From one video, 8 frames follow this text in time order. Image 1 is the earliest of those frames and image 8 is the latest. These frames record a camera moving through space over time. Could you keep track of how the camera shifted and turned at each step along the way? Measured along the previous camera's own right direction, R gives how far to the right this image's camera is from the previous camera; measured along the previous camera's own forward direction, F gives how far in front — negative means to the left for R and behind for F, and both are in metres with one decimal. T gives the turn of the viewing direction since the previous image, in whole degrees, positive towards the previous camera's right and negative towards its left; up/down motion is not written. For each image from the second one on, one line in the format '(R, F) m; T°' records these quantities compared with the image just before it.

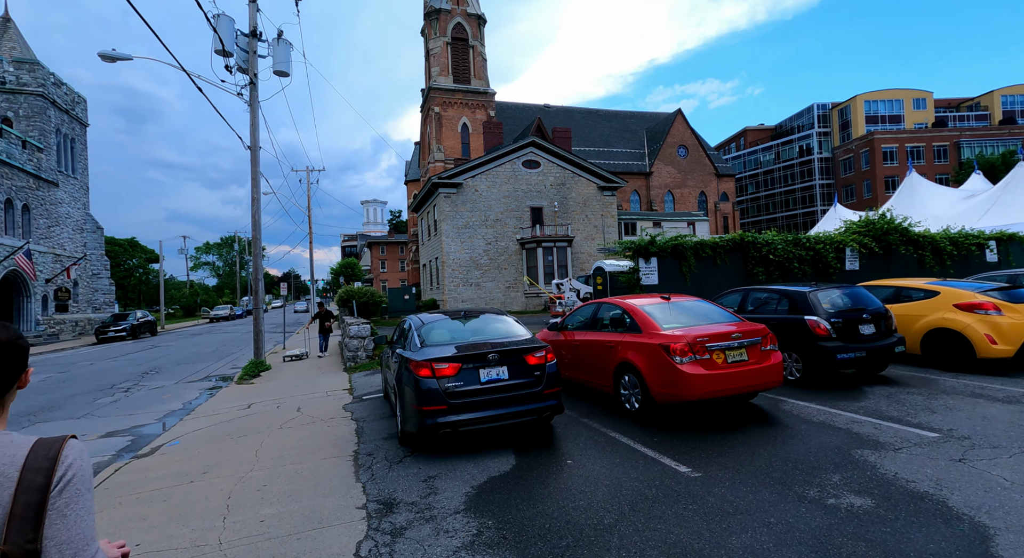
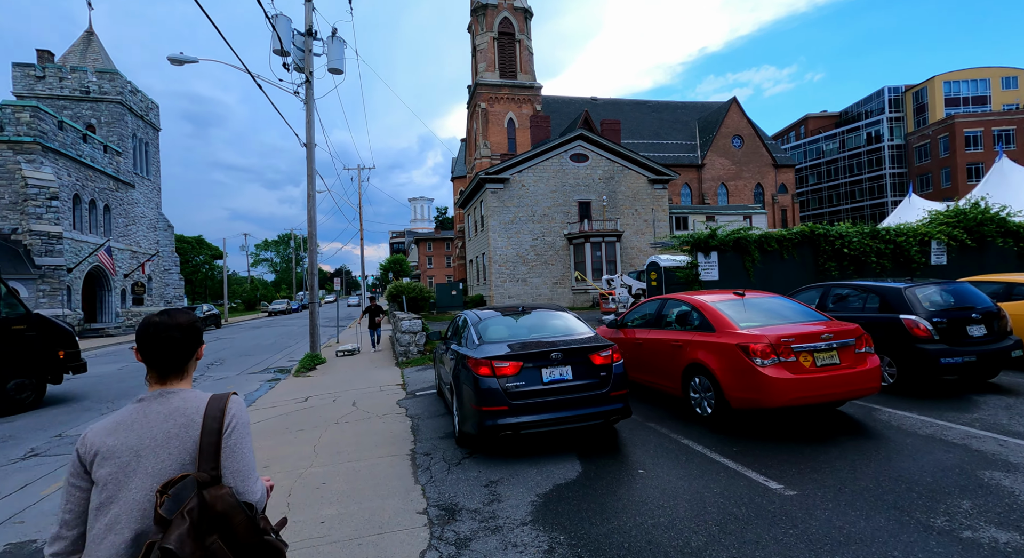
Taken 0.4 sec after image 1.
(-0.2, +0.3) m; -5°
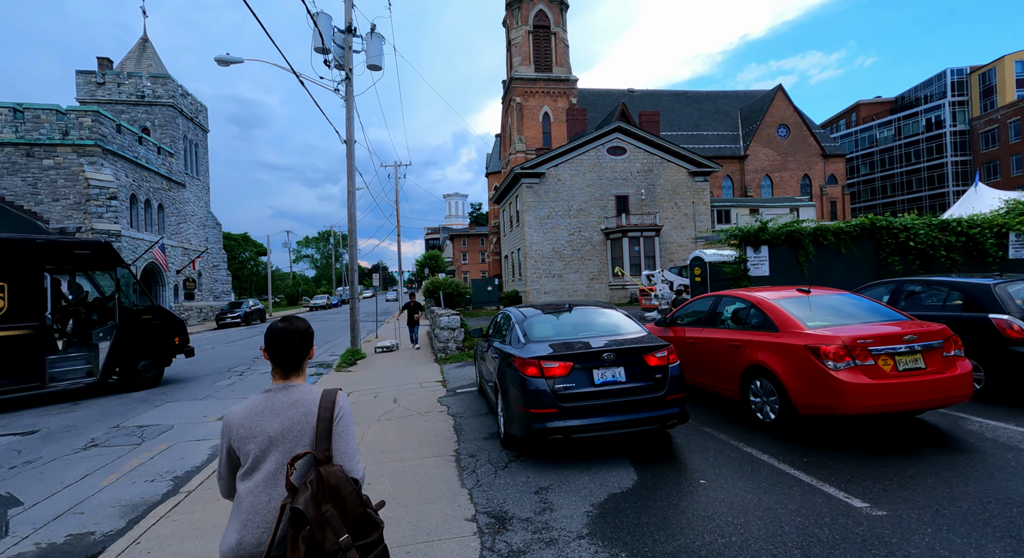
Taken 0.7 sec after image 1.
(-0.1, +0.2) m; -4°
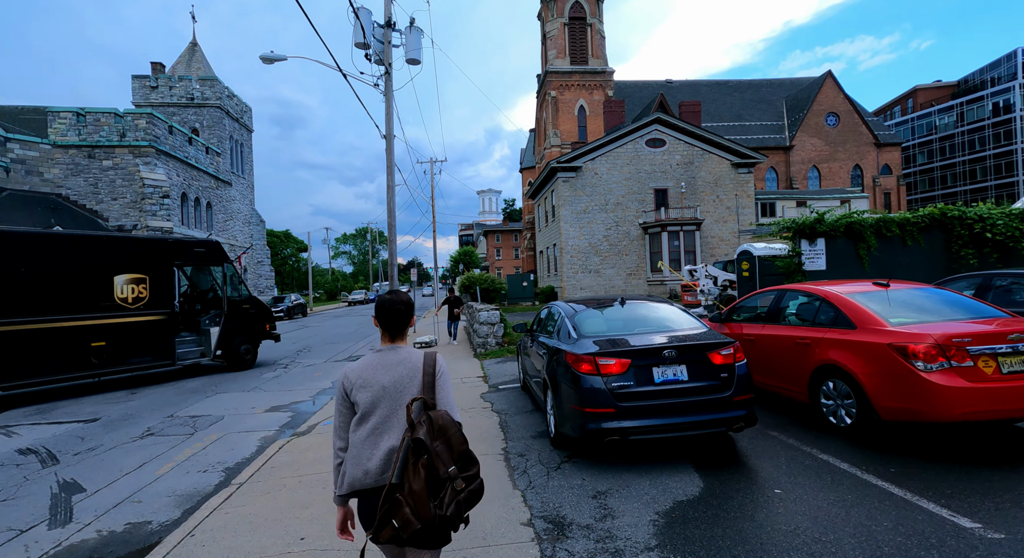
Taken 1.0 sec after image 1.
(-0.2, +0.2) m; -4°
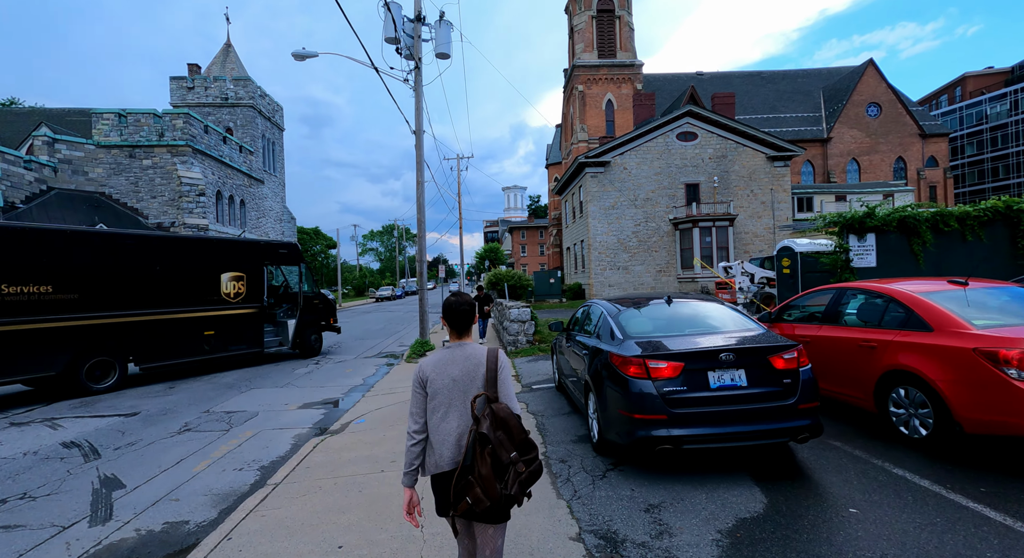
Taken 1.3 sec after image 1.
(-0.2, +0.2) m; -3°
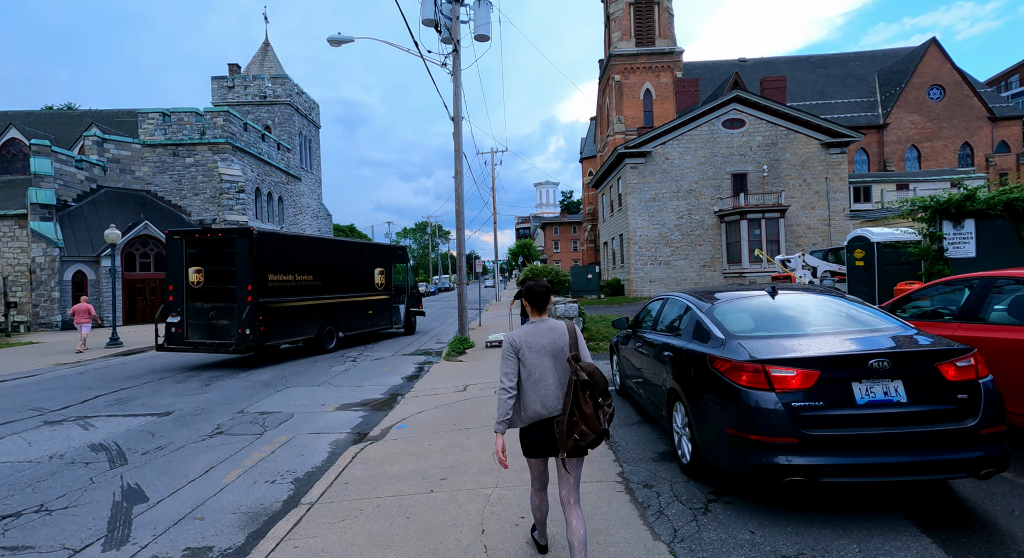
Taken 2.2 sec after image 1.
(-0.3, +0.7) m; -4°
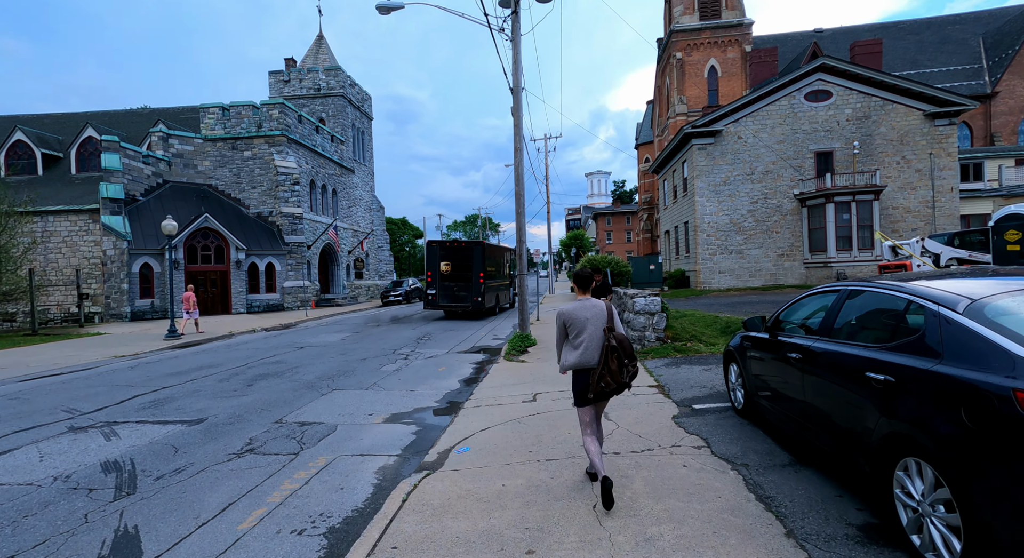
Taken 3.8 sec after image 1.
(-0.4, +1.4) m; -6°
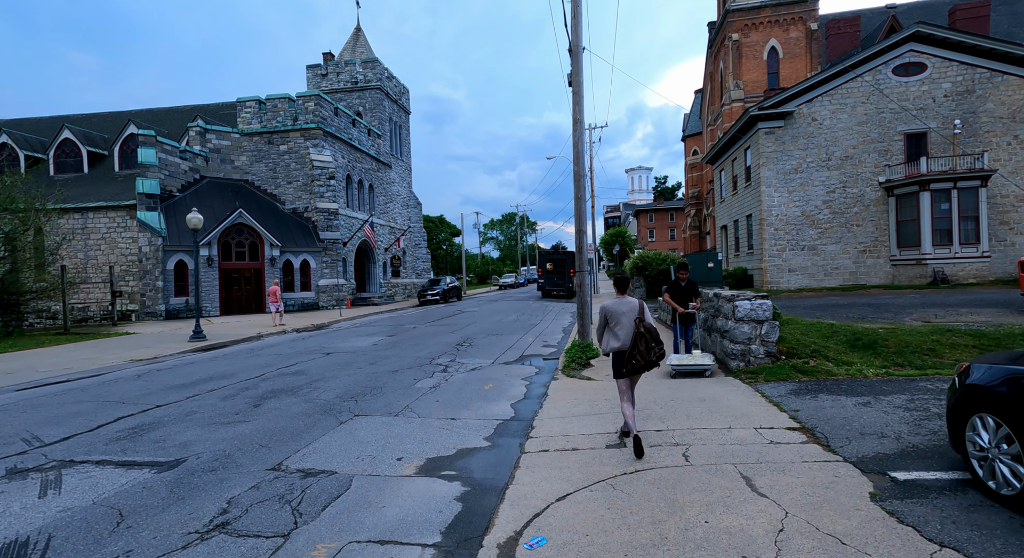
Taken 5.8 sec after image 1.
(-0.5, +1.9) m; -4°
